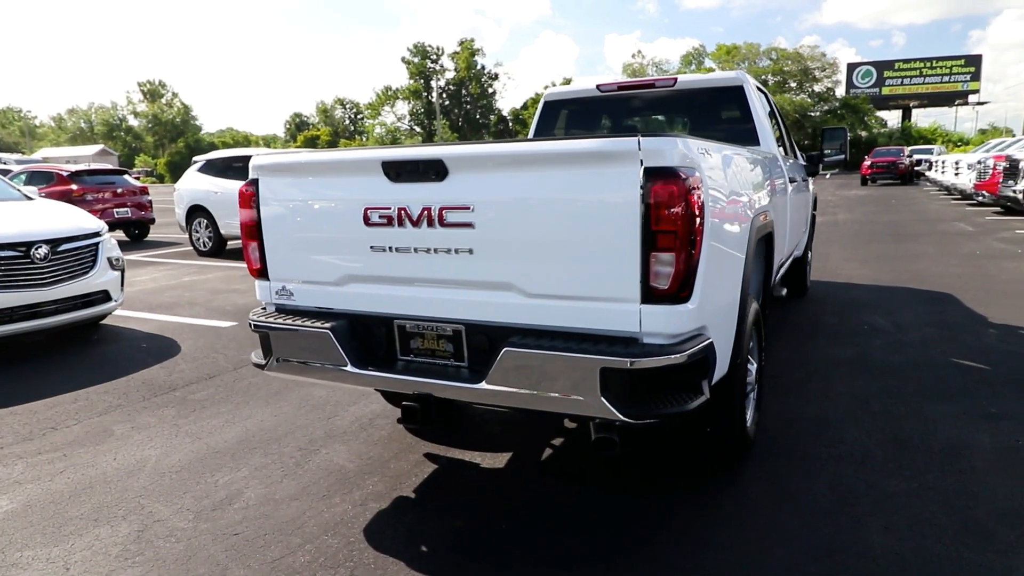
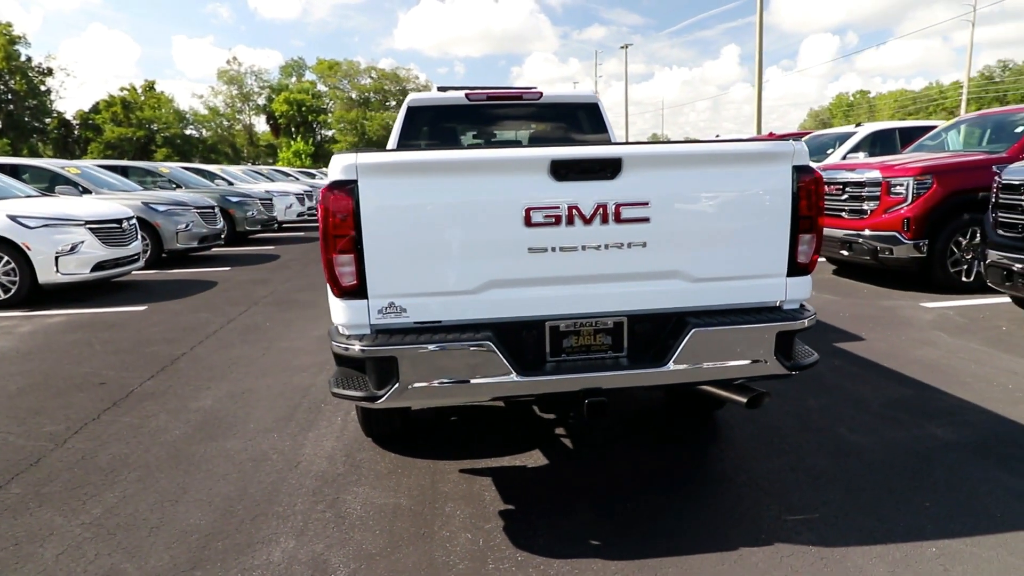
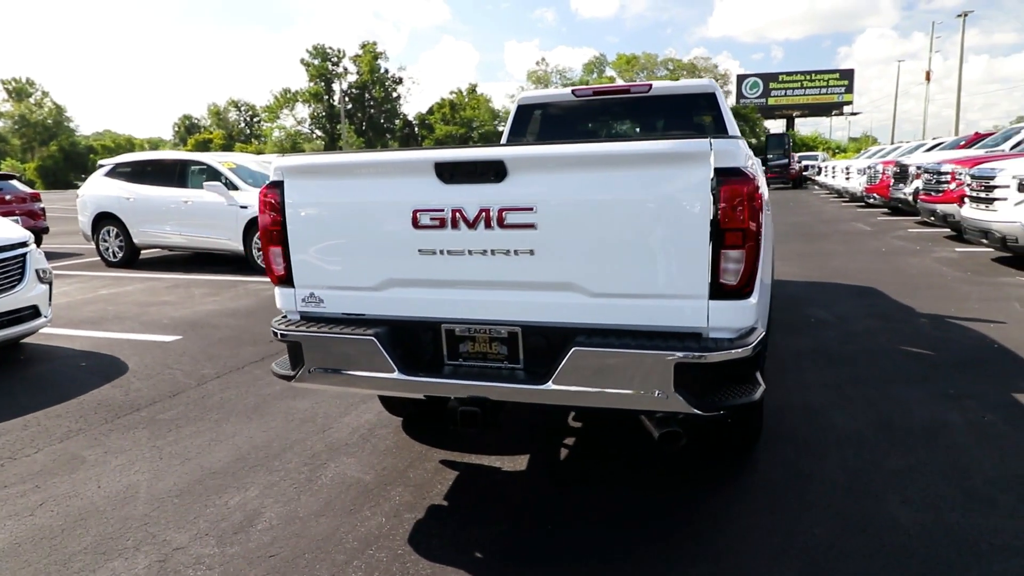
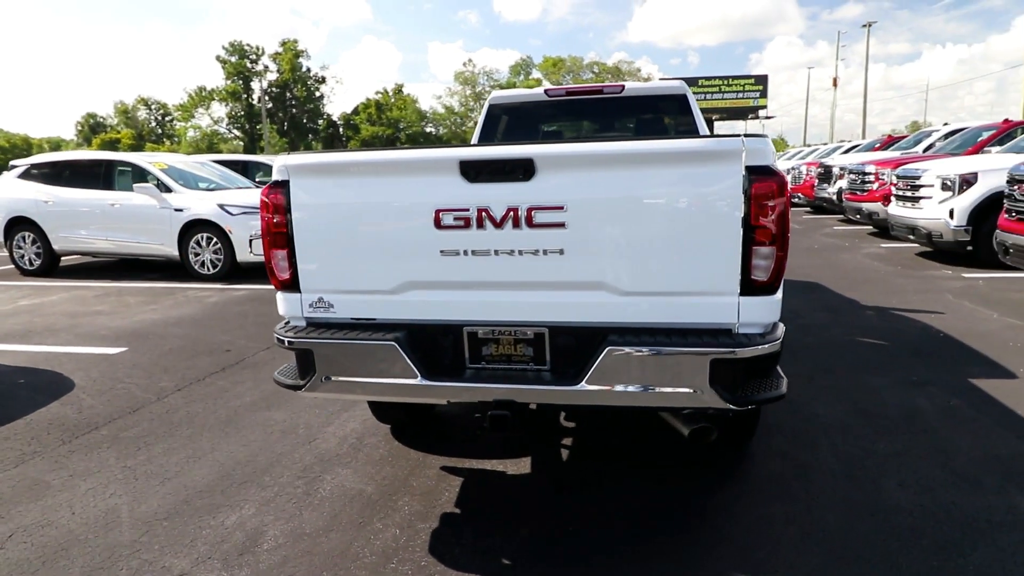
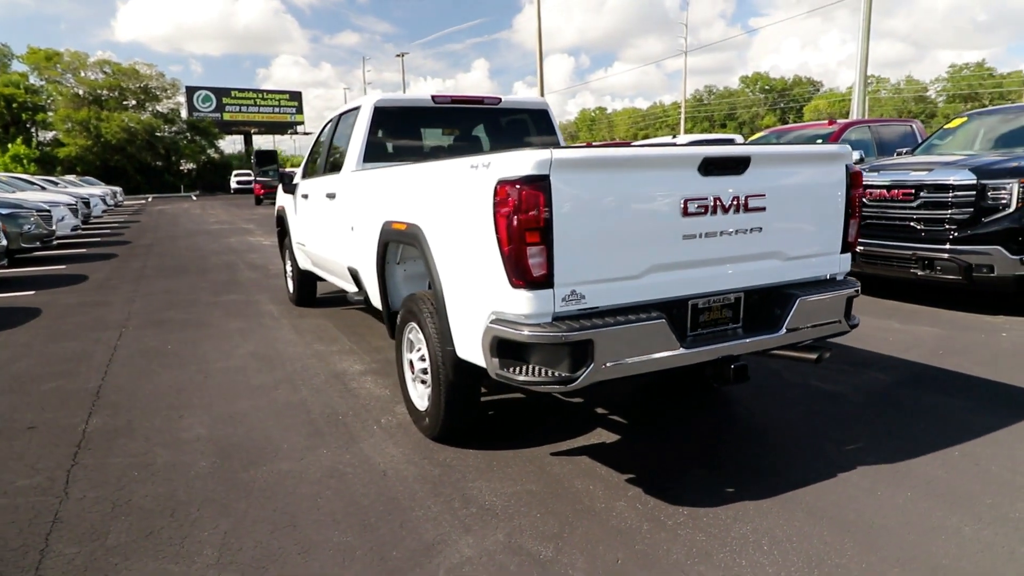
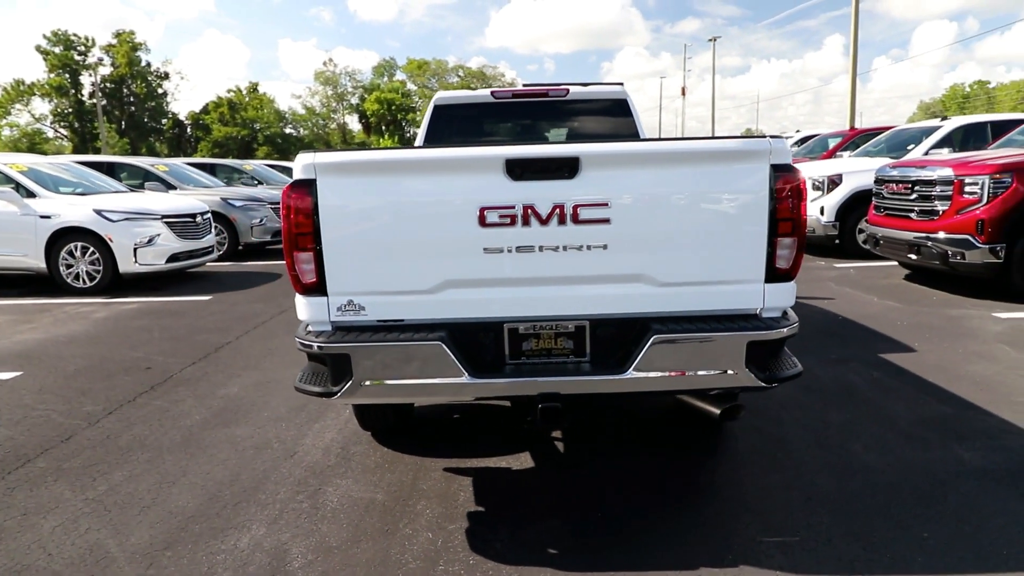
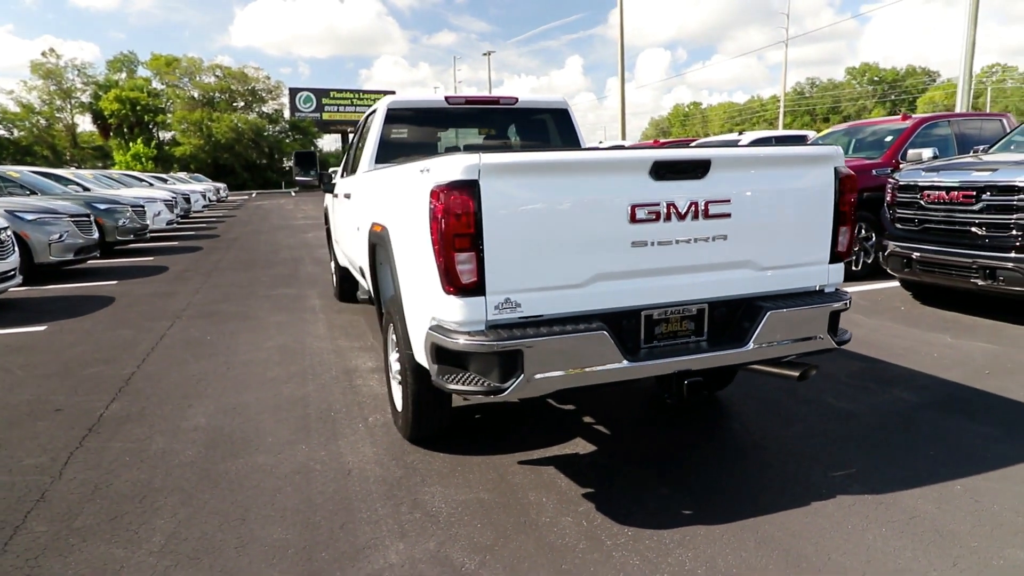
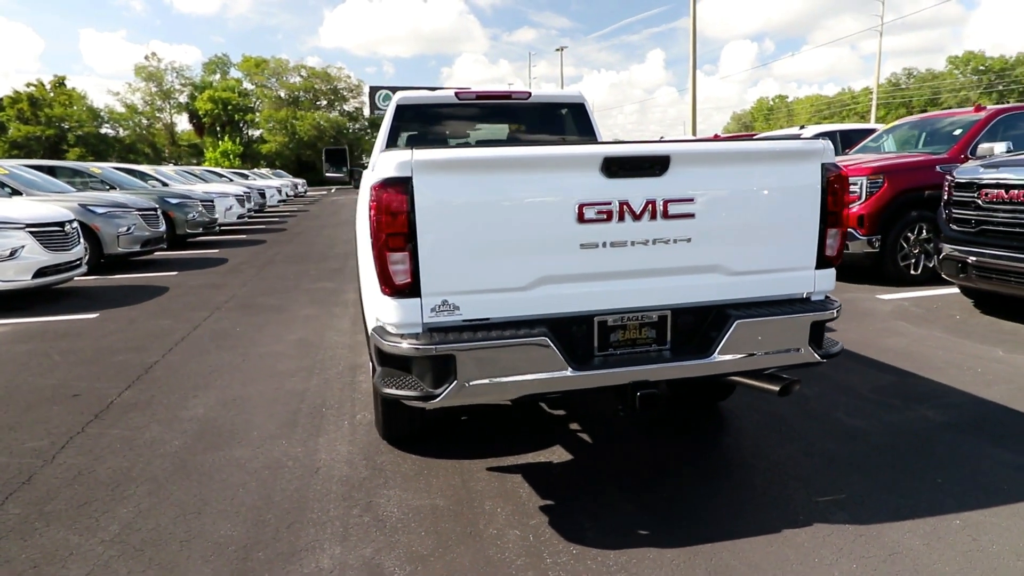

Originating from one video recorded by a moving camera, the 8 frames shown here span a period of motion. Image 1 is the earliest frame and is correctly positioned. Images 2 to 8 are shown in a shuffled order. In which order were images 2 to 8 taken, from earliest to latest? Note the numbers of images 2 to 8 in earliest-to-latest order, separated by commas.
3, 4, 6, 2, 8, 7, 5
